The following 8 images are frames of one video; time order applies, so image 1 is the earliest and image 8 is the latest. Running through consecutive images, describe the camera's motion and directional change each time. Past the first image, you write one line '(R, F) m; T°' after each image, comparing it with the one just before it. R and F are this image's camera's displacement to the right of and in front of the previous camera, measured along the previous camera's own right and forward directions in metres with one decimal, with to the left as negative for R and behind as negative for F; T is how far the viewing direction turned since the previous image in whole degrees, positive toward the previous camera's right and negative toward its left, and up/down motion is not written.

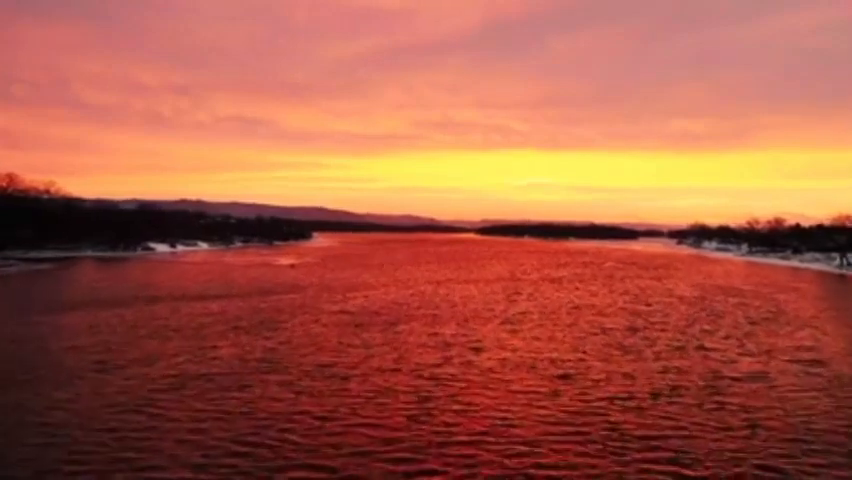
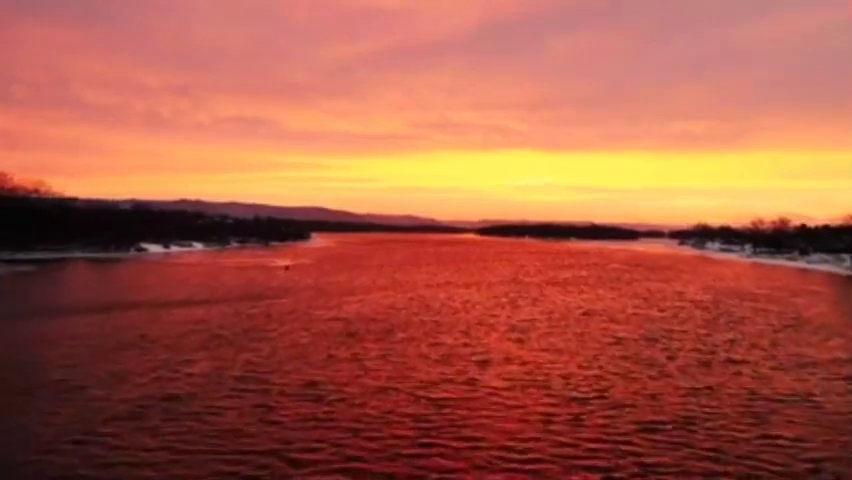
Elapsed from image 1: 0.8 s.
(0.0, +2.6) m; 0°
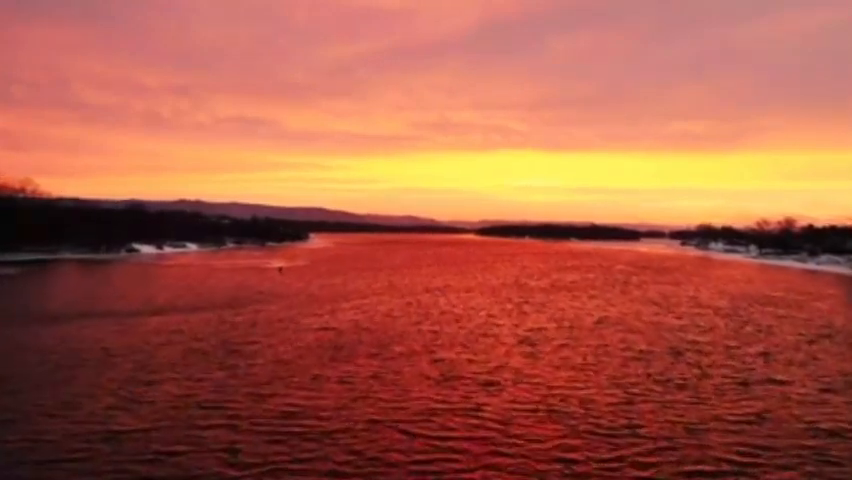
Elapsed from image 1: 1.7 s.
(0.0, +3.1) m; 0°
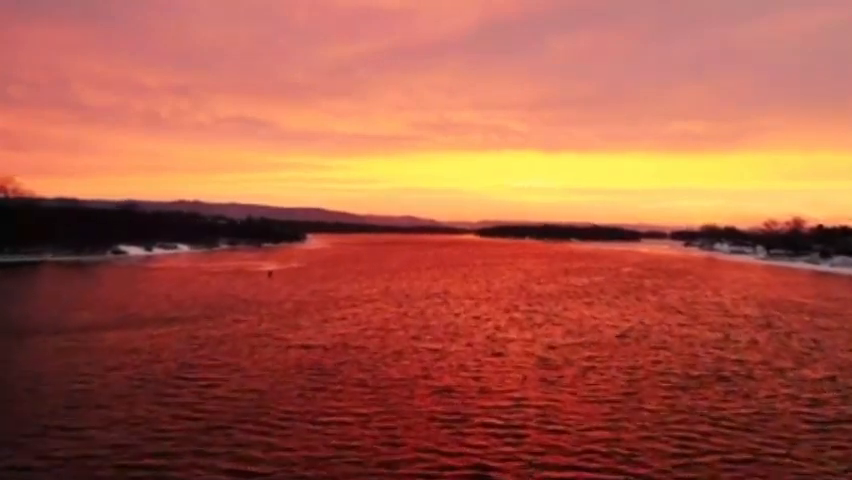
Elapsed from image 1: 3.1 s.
(0.0, +4.5) m; 0°
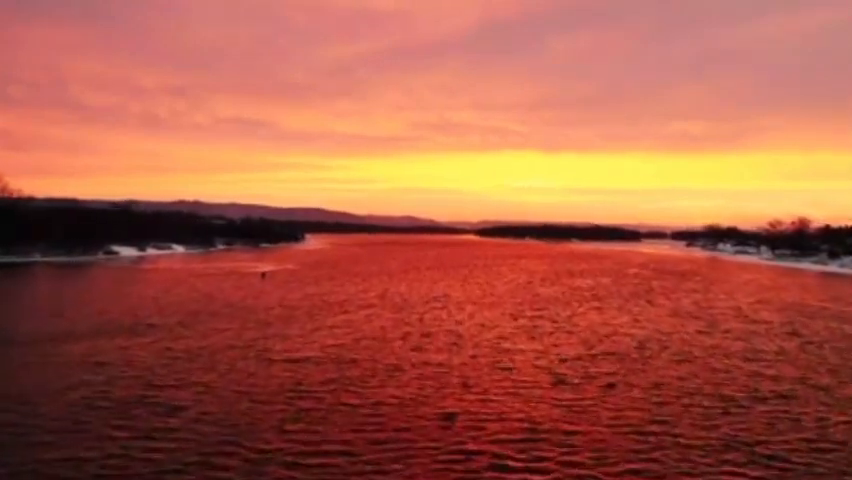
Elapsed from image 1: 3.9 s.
(0.0, +2.7) m; 0°
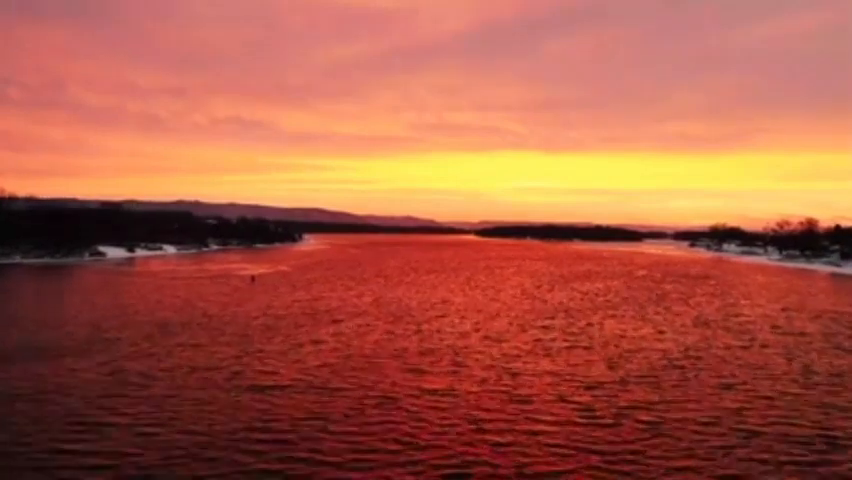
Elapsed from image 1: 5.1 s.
(0.0, +4.2) m; 0°
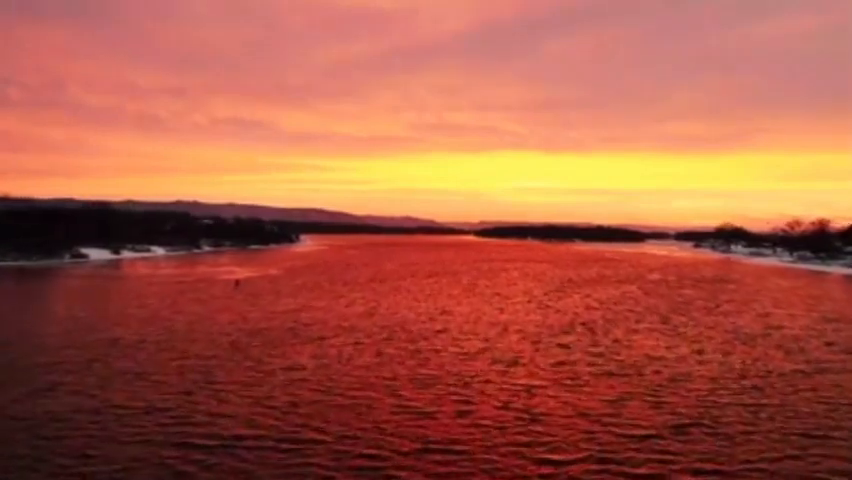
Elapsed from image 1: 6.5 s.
(0.0, +5.1) m; 0°
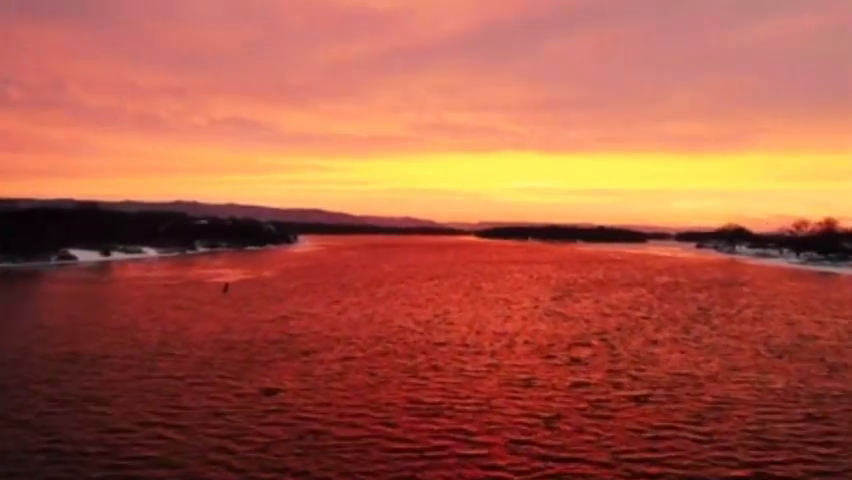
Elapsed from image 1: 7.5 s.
(0.0, +3.3) m; 0°
